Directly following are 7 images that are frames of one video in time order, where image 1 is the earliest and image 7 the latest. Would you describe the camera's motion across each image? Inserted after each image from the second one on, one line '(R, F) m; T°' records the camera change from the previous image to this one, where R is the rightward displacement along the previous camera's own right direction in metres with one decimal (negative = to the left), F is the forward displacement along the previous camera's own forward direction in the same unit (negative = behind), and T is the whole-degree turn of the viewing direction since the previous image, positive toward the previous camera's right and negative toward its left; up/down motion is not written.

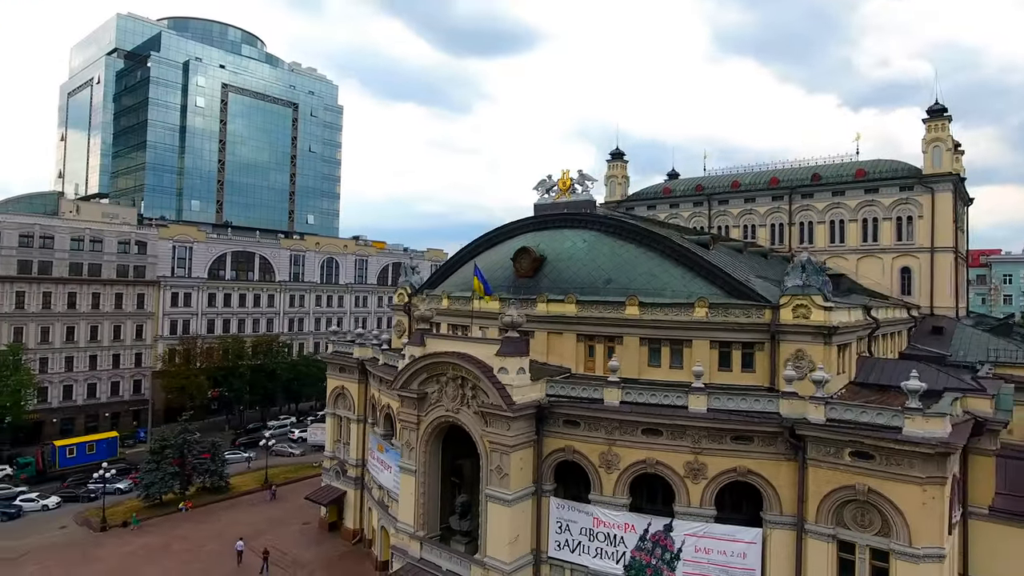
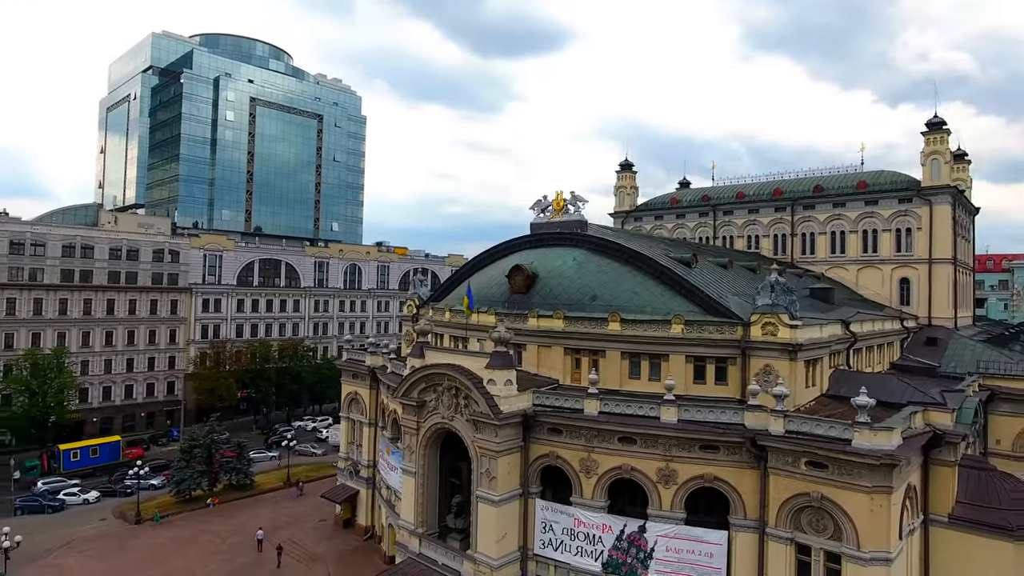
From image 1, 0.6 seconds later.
(+1.6, -2.0) m; -3°
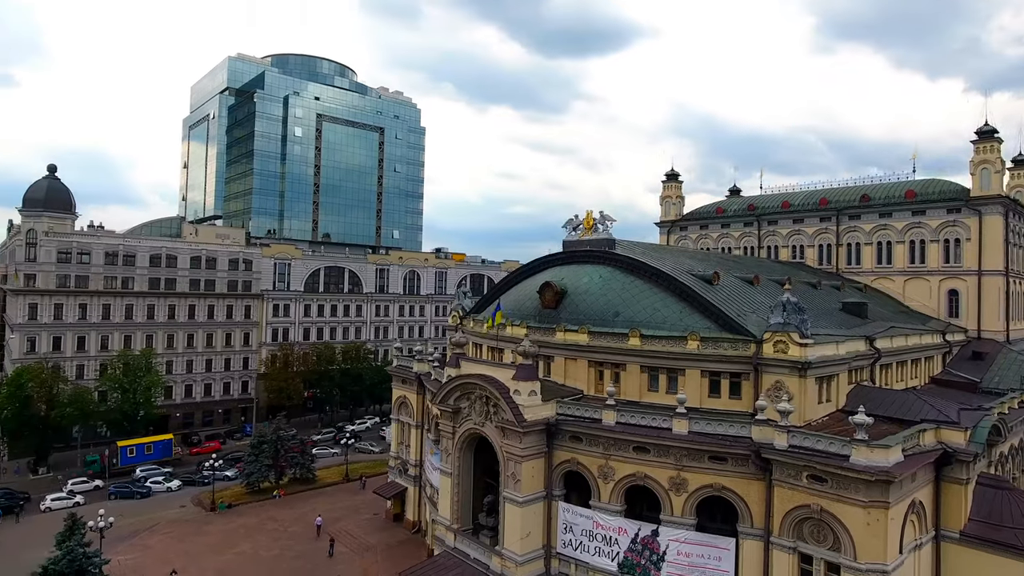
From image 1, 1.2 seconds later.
(+1.7, -2.1) m; -6°
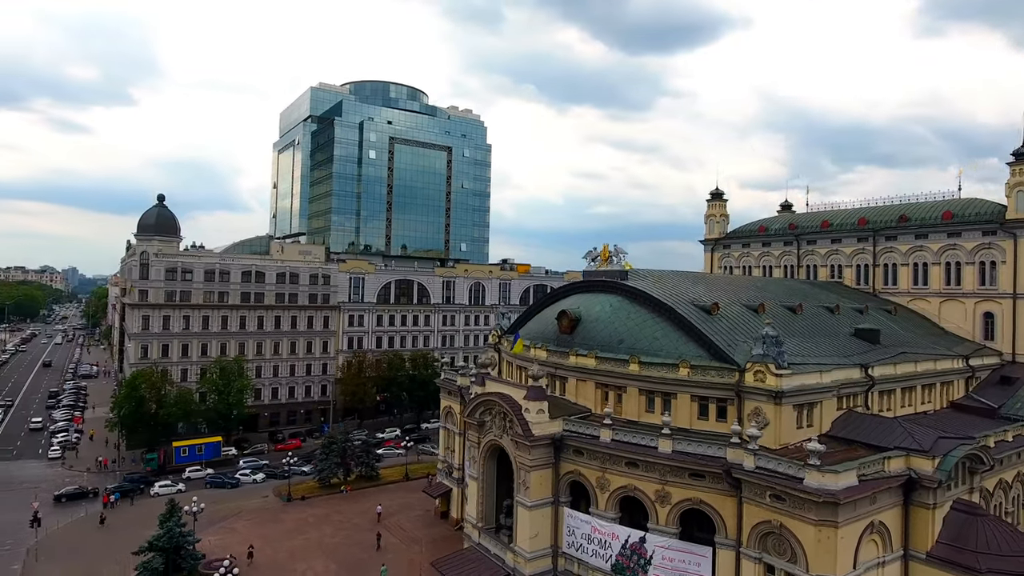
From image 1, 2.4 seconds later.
(+3.6, -3.9) m; -7°
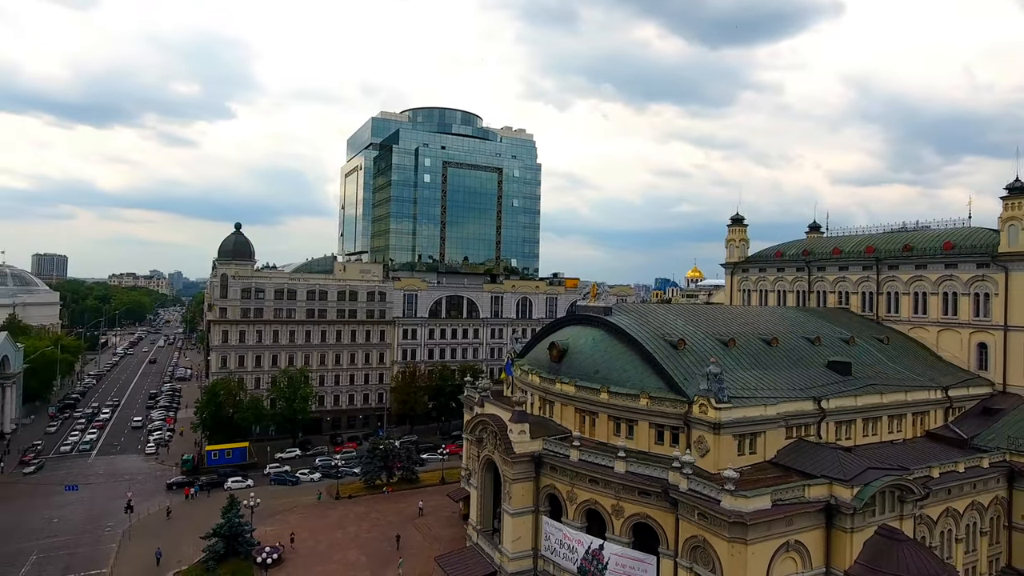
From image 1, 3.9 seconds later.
(+5.3, -5.0) m; -7°
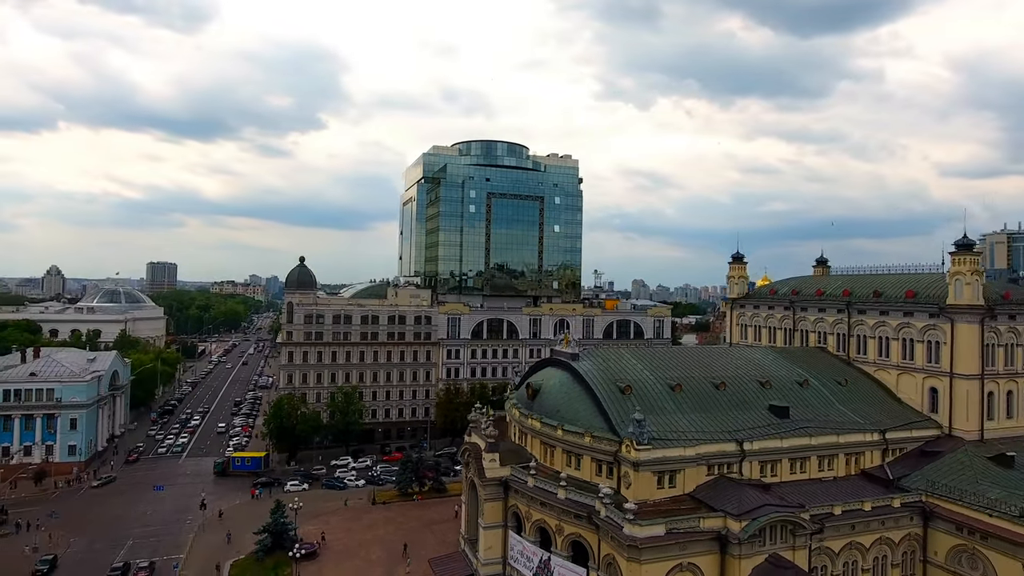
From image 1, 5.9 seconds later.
(+7.6, -7.4) m; -7°
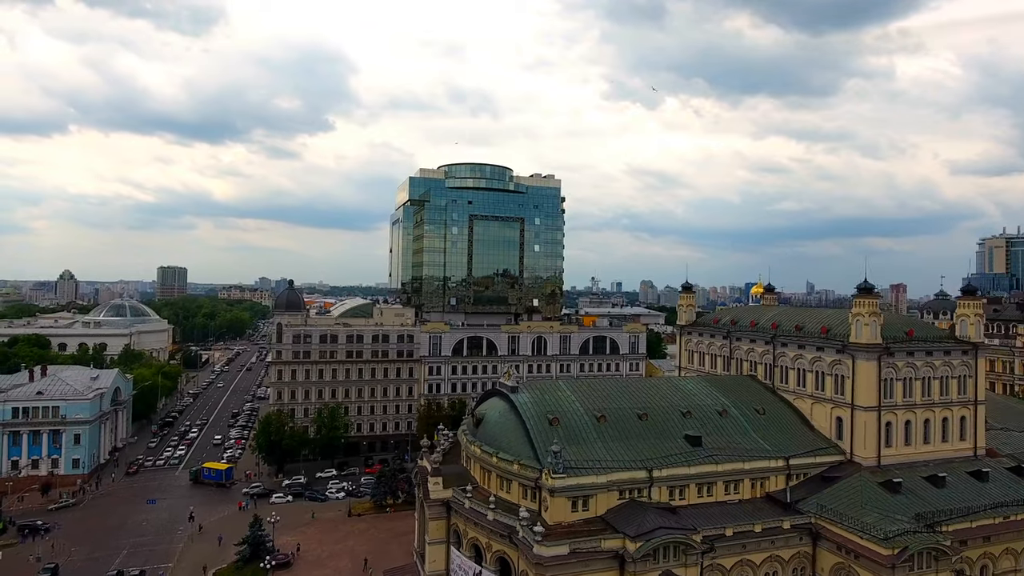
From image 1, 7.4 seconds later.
(+5.4, -5.6) m; -1°
